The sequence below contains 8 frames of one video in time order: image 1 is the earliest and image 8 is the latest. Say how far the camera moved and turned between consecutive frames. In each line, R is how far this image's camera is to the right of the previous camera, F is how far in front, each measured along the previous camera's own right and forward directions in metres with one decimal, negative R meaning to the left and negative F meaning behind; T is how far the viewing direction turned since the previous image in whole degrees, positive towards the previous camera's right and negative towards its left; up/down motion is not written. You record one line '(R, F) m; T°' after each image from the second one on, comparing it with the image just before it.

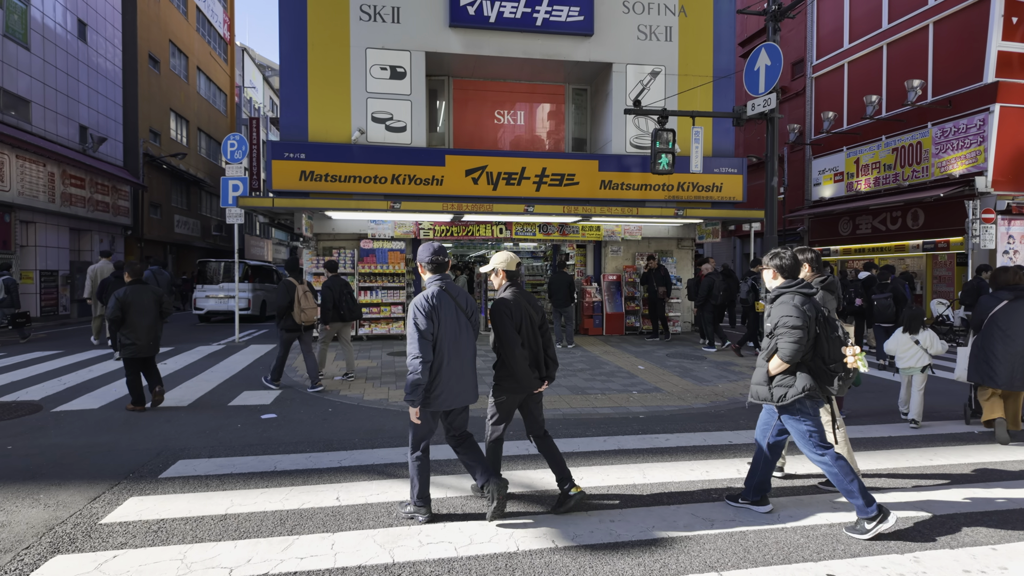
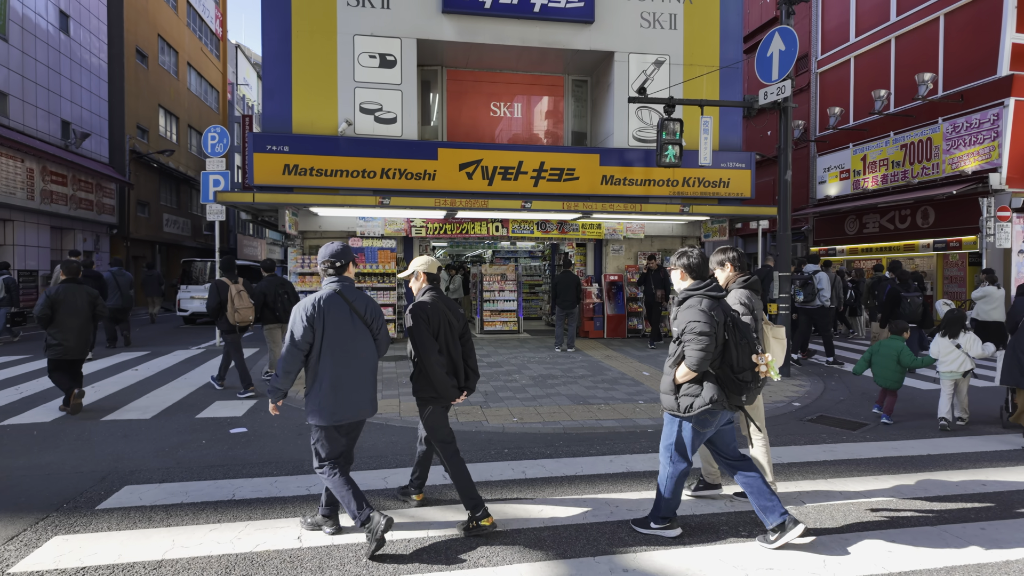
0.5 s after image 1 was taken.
(0.0, +0.6) m; 0°
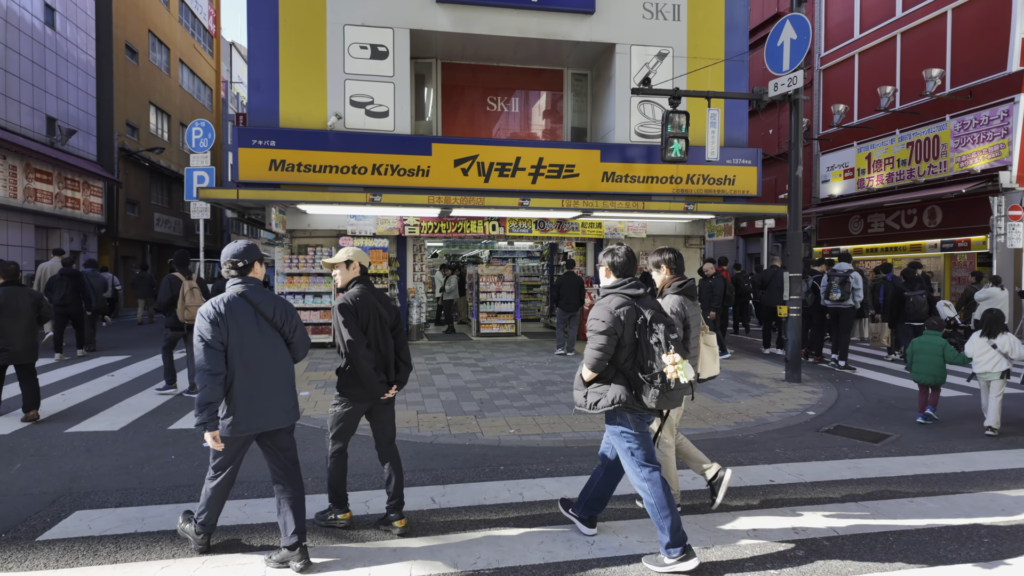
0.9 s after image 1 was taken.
(0.0, +0.5) m; 0°
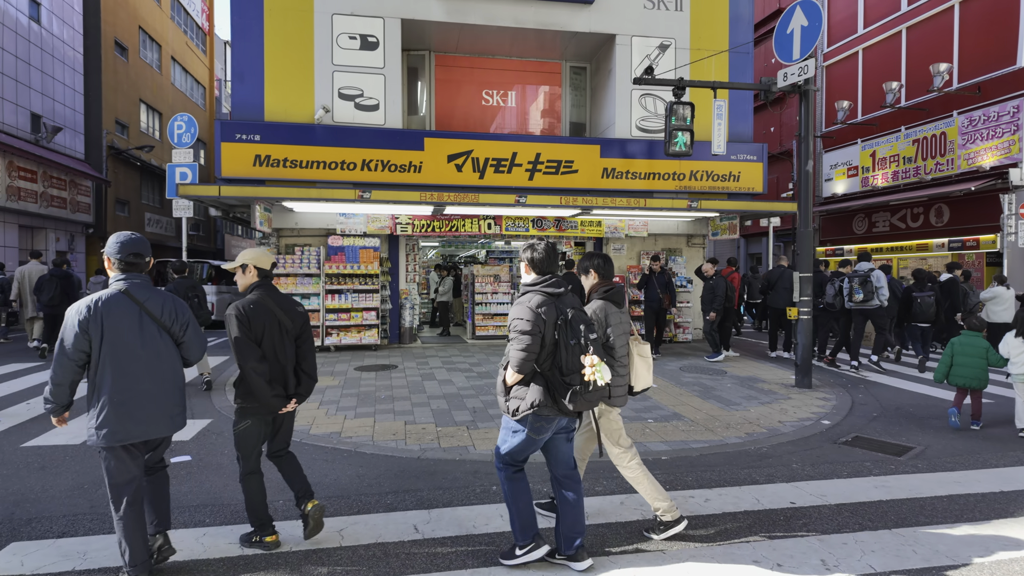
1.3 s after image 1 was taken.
(0.0, +0.4) m; 0°
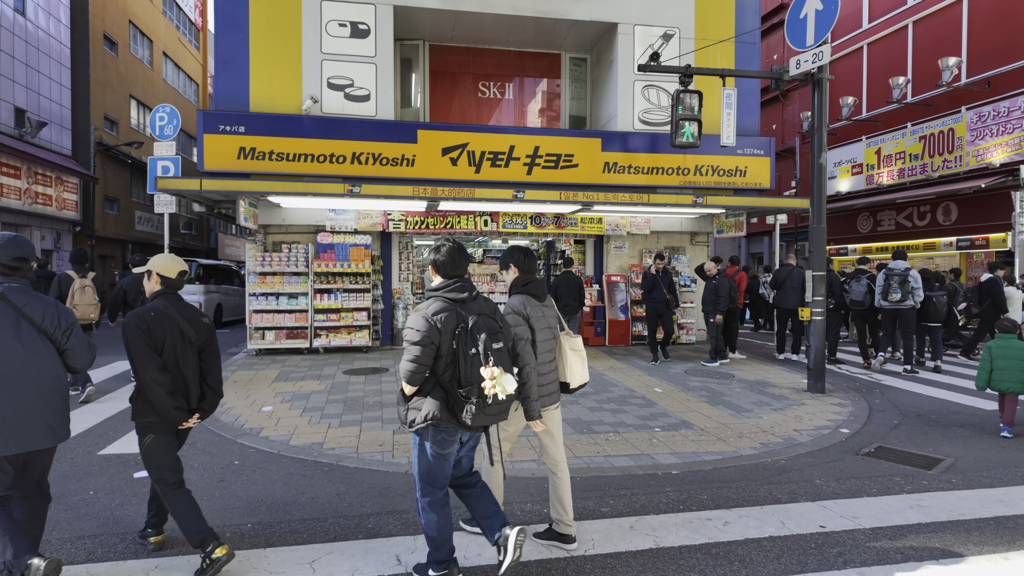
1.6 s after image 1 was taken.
(0.0, +0.4) m; 0°
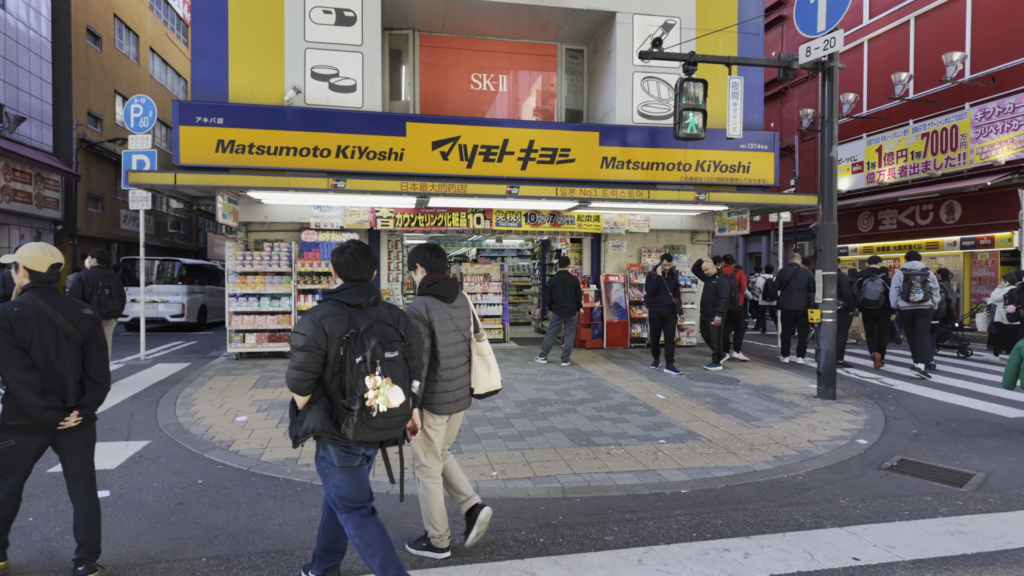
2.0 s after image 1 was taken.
(0.0, +0.5) m; +1°
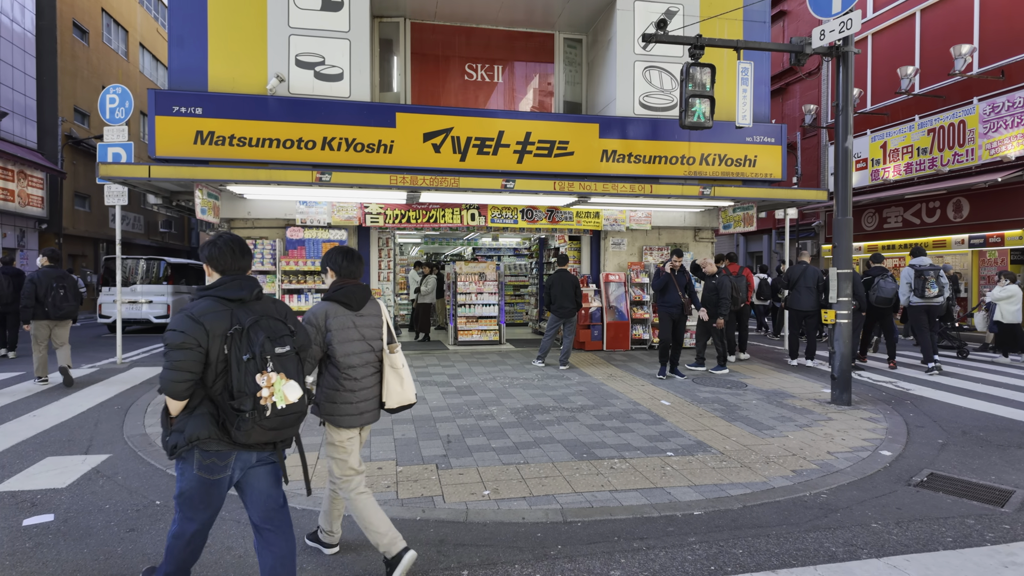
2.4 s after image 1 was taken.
(0.0, +0.5) m; 0°
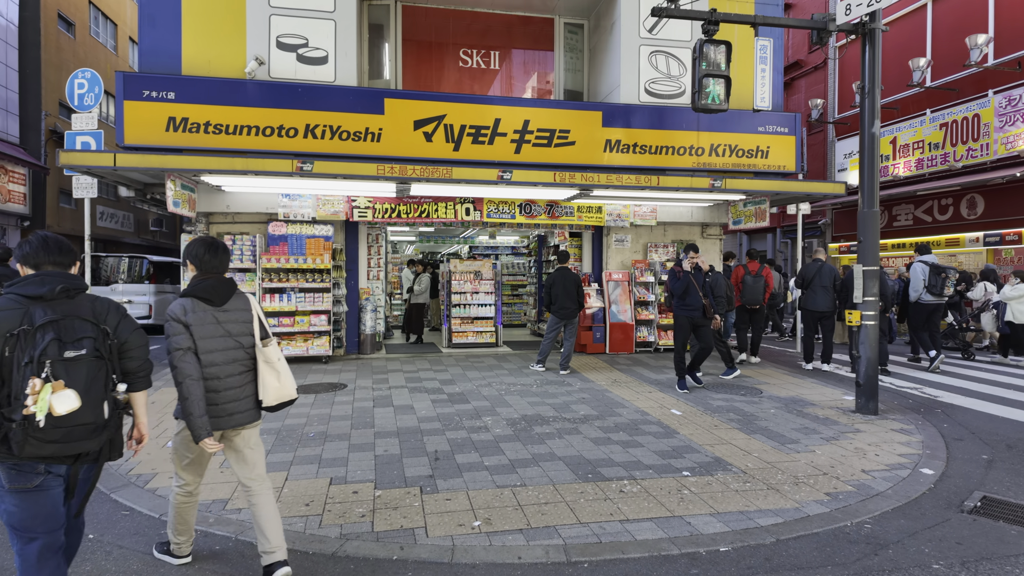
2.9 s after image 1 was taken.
(0.0, +0.6) m; 0°
